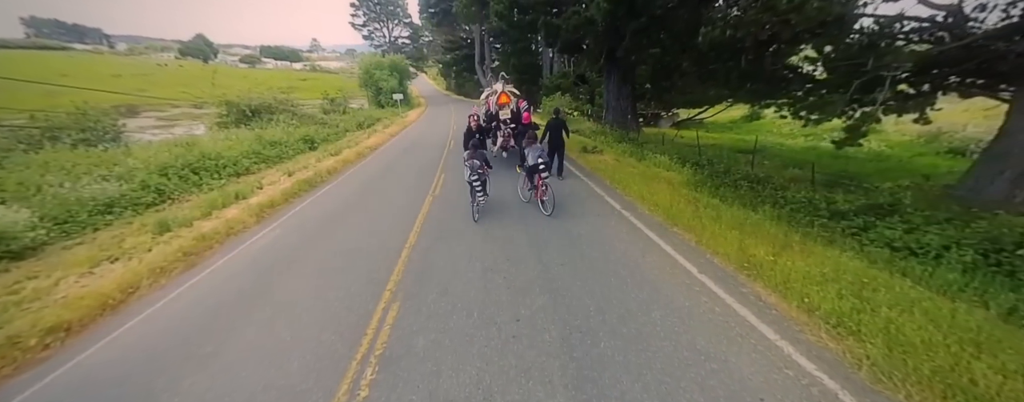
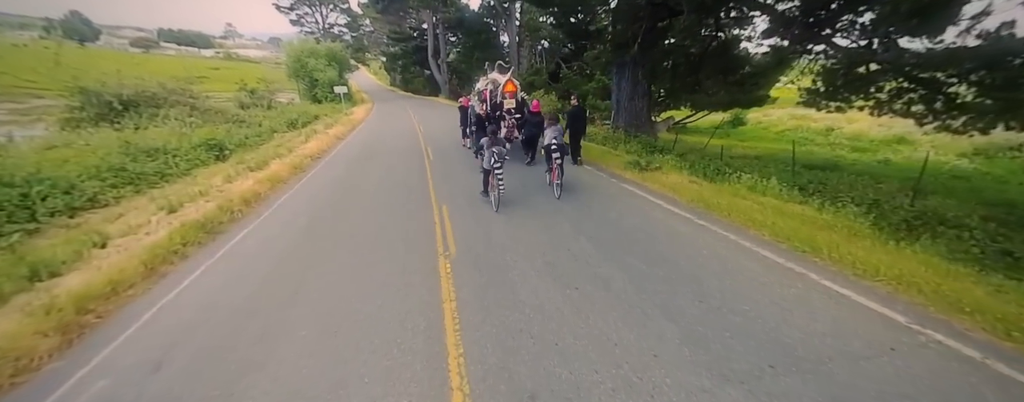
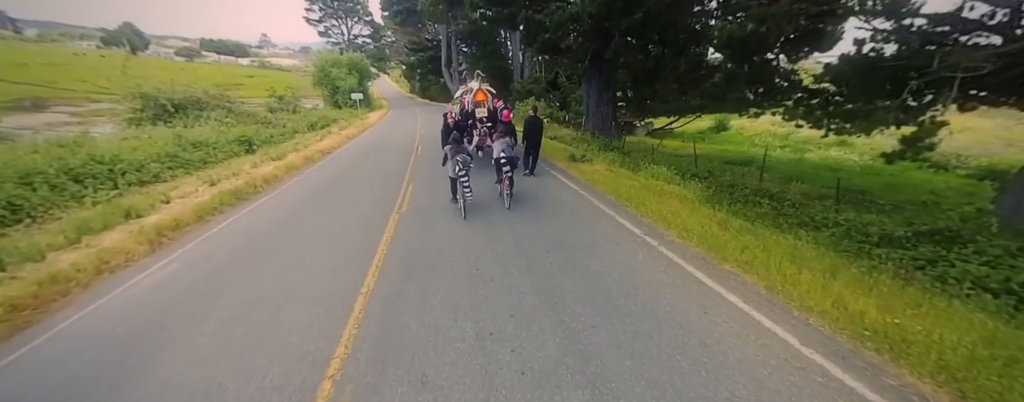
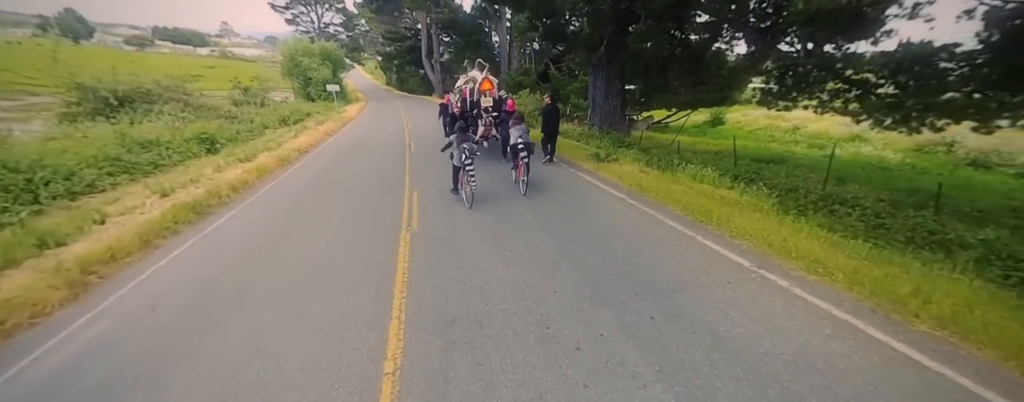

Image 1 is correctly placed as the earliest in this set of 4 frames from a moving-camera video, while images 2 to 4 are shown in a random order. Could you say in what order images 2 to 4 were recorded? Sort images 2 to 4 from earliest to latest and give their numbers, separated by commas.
3, 4, 2
